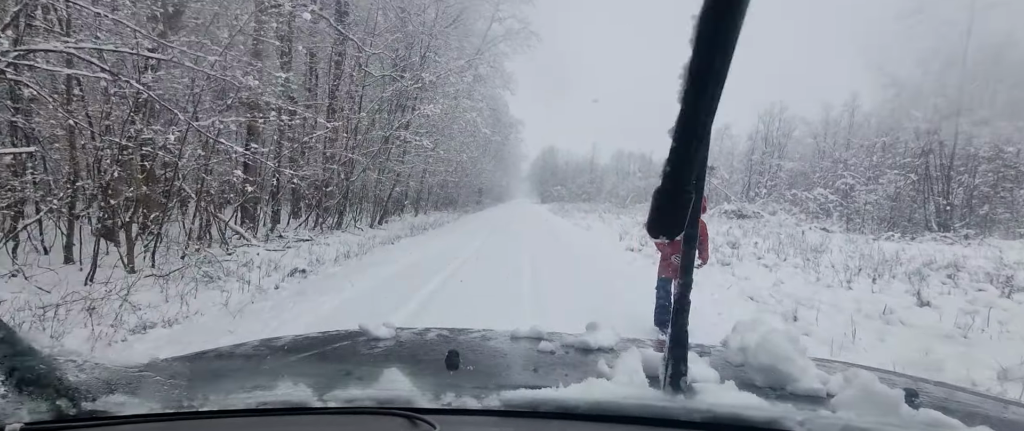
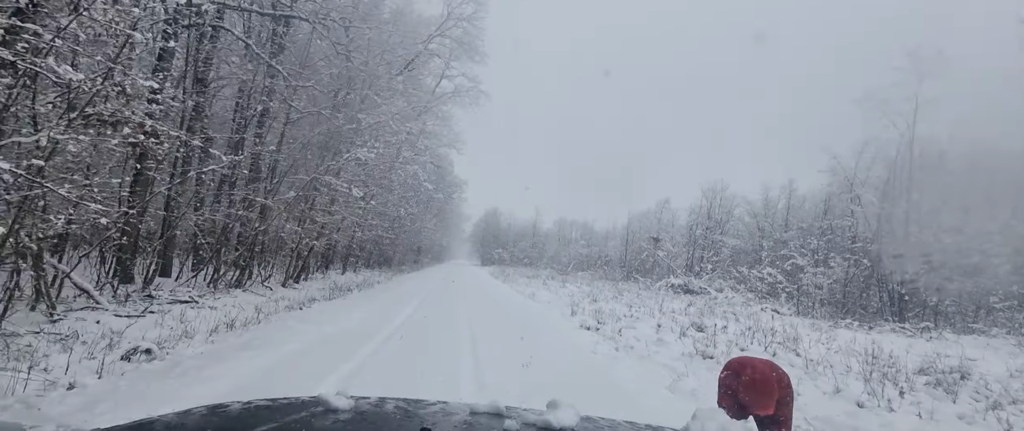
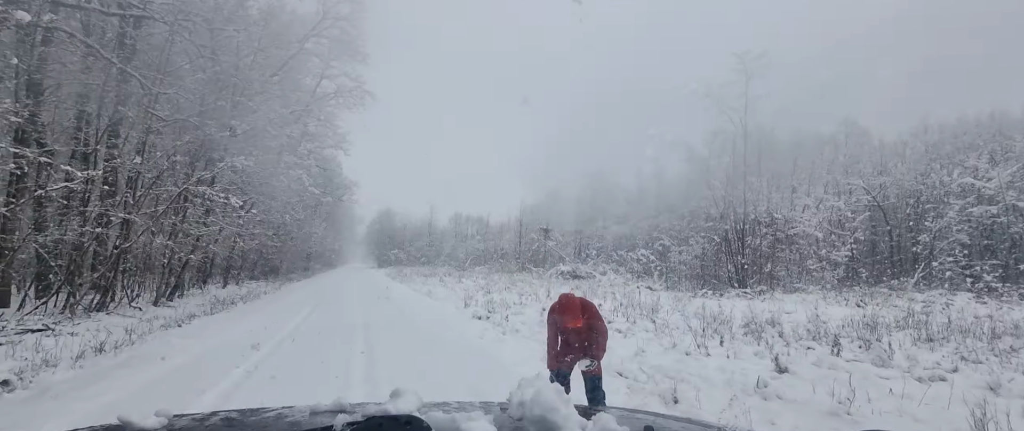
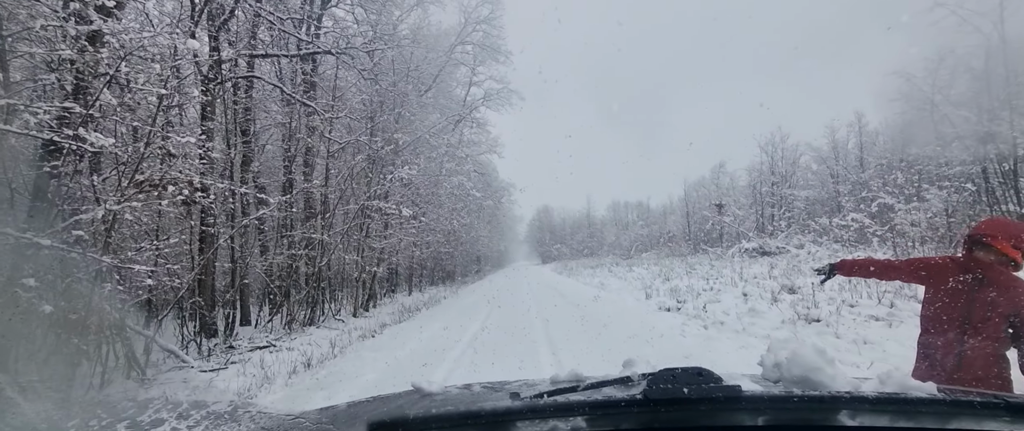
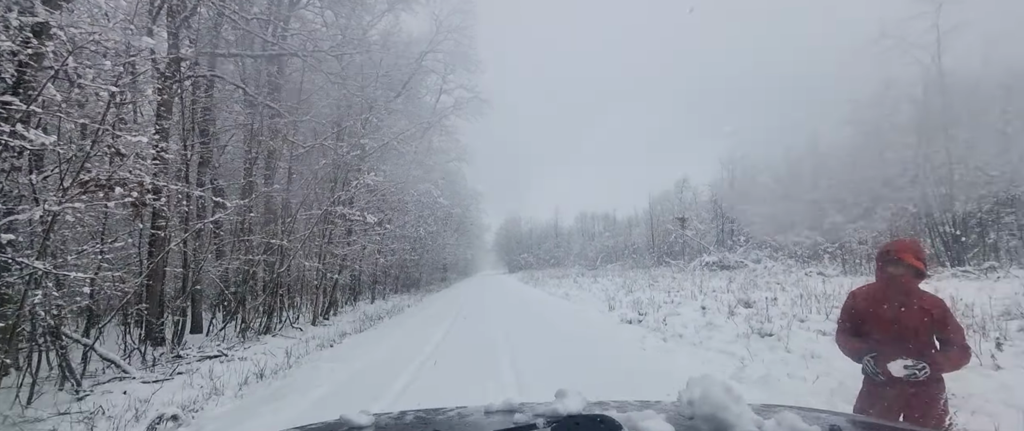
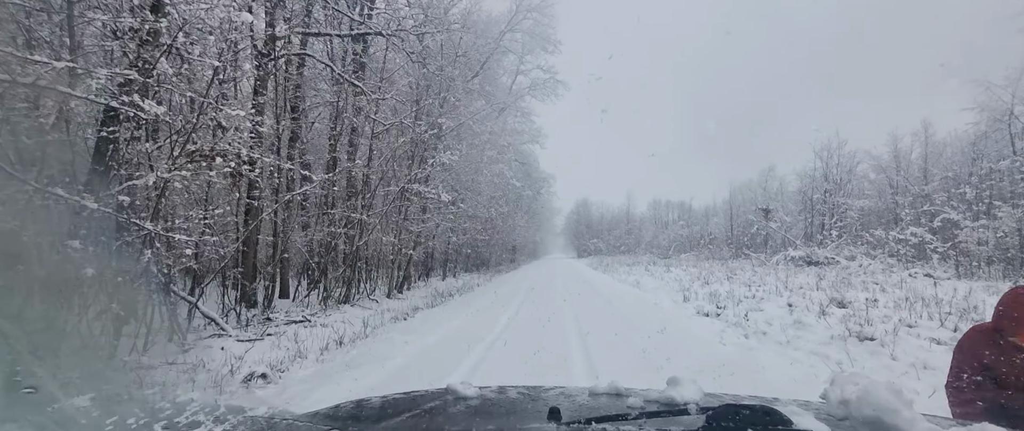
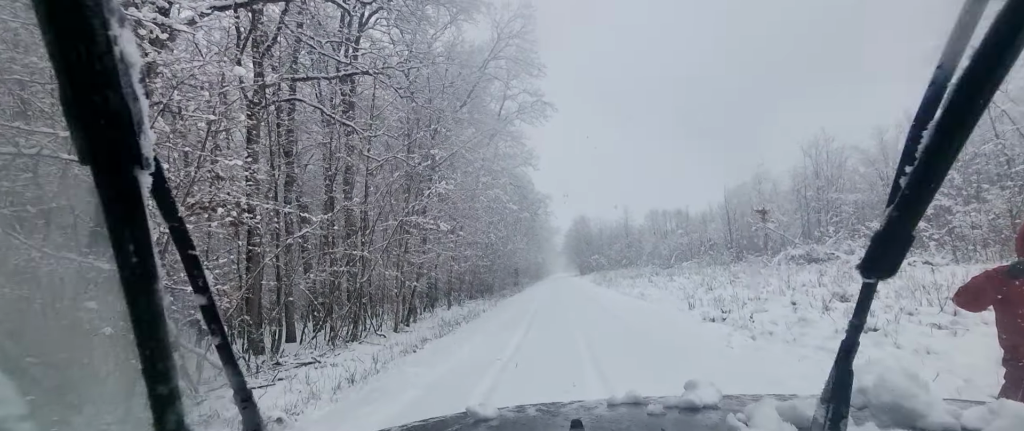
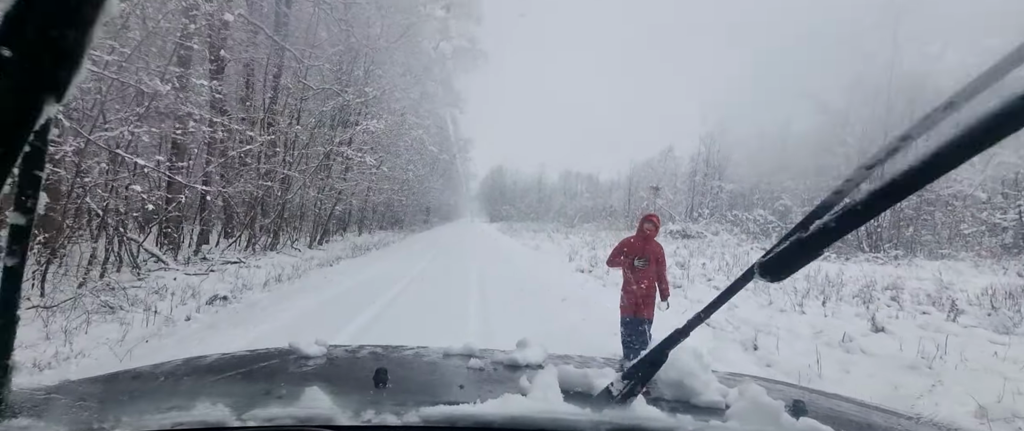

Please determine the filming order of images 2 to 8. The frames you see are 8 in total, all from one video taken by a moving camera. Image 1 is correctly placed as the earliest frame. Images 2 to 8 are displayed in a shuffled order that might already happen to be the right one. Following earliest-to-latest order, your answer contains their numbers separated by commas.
8, 3, 2, 6, 4, 7, 5
